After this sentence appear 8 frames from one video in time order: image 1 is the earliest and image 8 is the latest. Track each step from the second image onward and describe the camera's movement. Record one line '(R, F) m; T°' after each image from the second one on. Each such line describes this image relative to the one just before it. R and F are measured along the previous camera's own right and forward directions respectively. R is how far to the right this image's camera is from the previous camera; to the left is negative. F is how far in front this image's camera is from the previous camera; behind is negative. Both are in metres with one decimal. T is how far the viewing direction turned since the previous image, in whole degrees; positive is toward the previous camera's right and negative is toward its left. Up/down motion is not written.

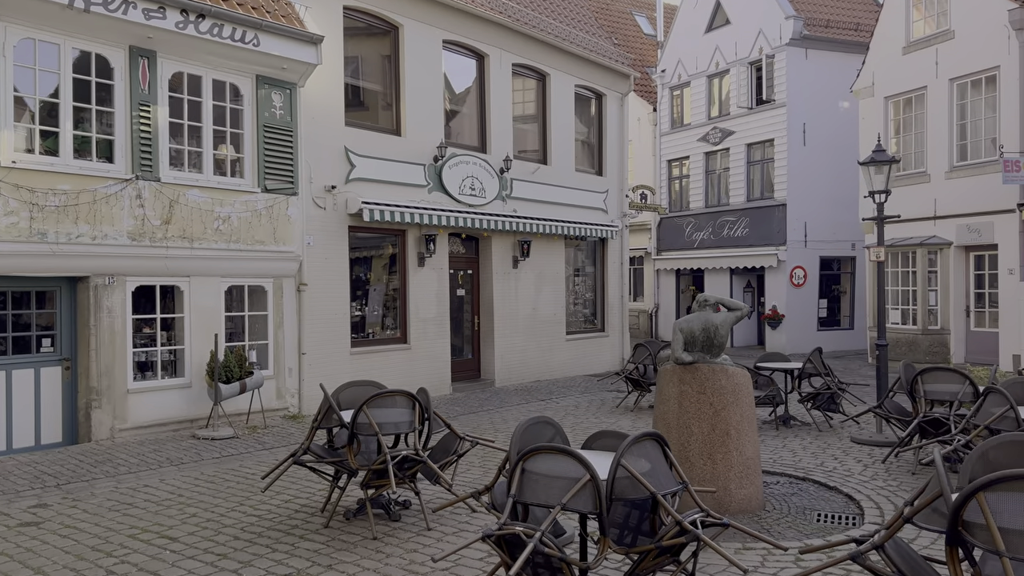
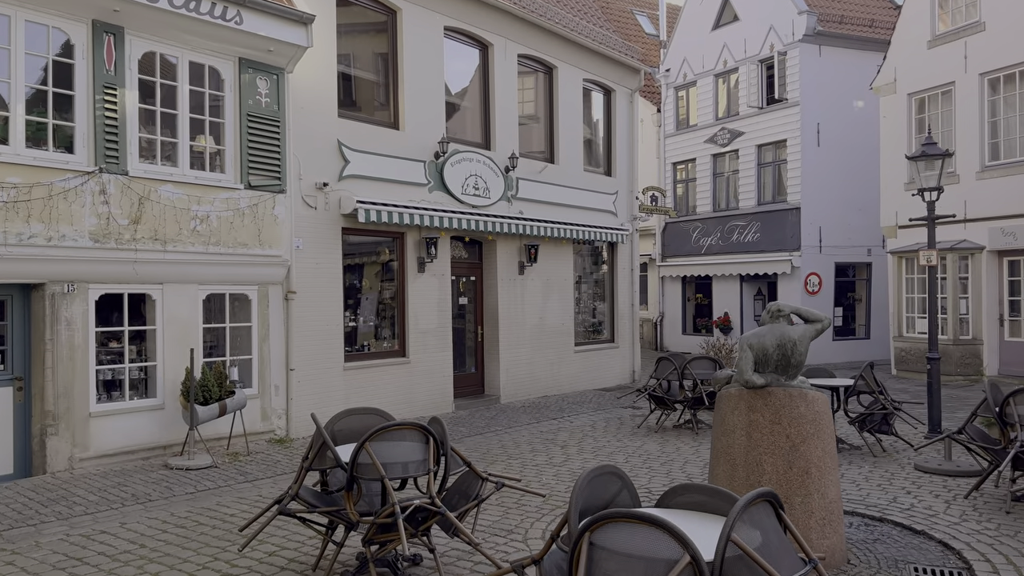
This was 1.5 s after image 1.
(-0.3, +1.1) m; +1°
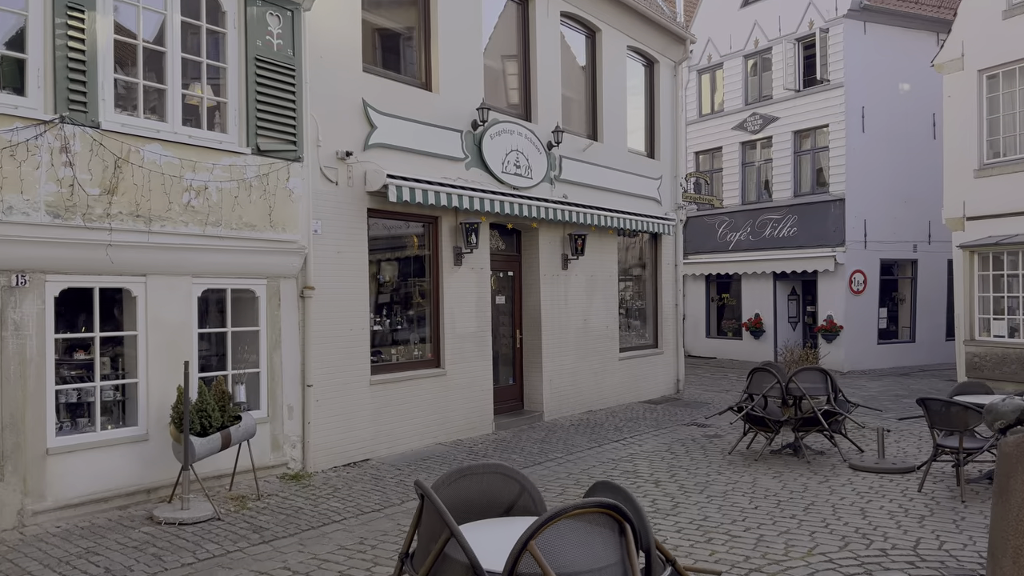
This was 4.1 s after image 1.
(-1.0, +2.0) m; +2°
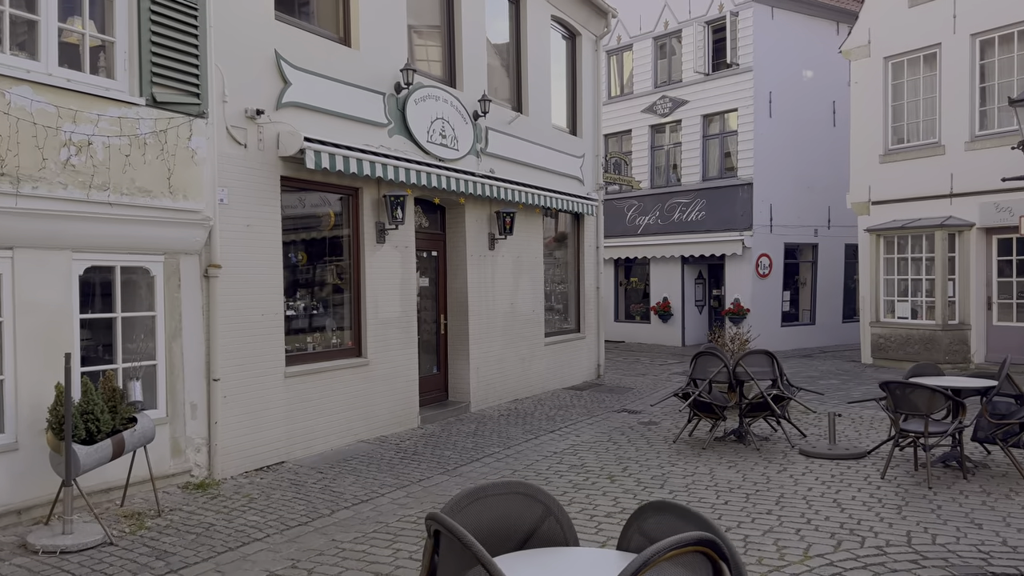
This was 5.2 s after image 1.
(-0.4, +0.8) m; +8°
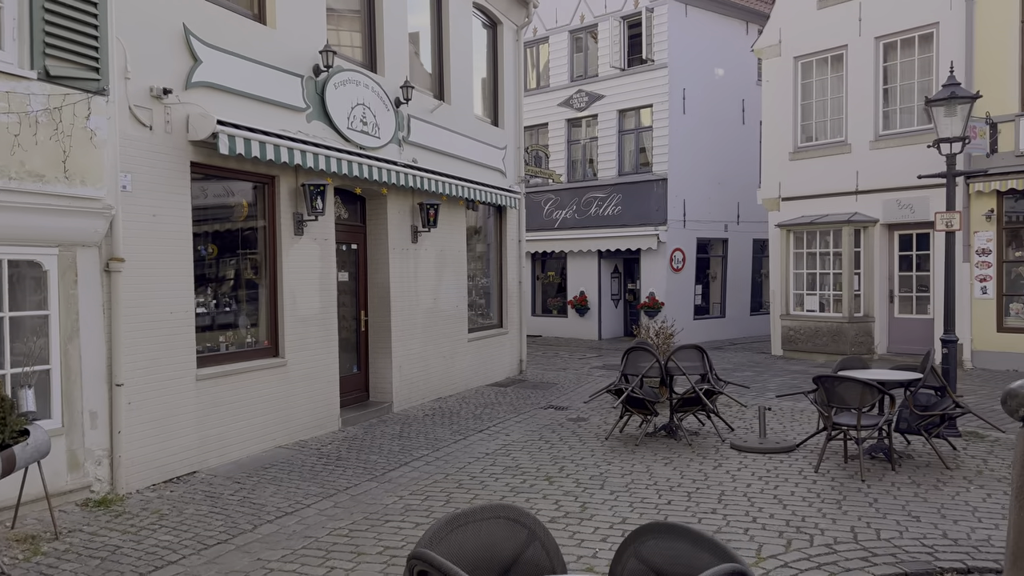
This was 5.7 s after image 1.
(-0.2, +0.3) m; +7°
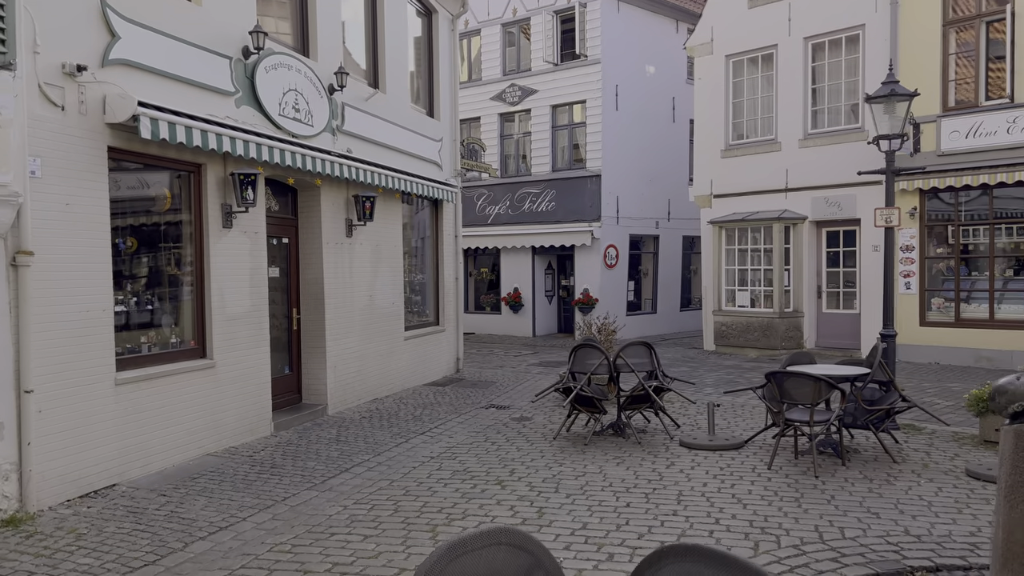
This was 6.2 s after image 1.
(-0.2, +0.3) m; +5°
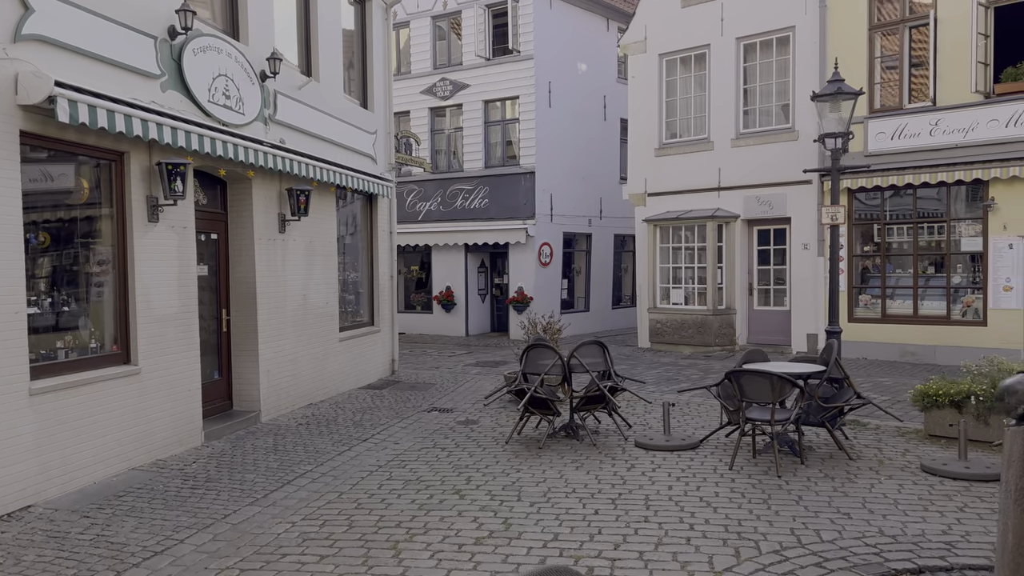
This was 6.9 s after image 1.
(-0.3, +0.3) m; +6°
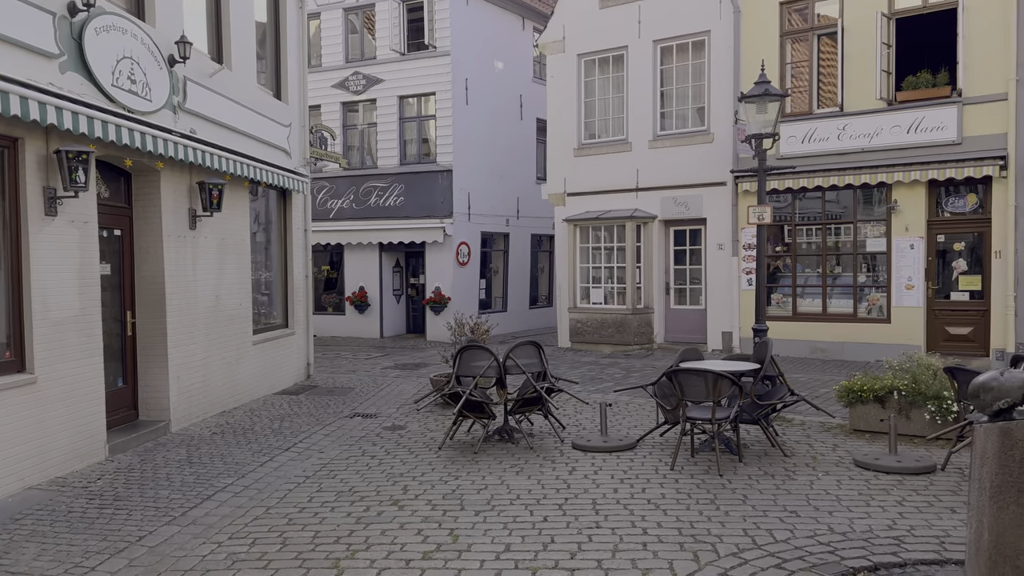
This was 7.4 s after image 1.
(-0.3, +0.3) m; +7°
